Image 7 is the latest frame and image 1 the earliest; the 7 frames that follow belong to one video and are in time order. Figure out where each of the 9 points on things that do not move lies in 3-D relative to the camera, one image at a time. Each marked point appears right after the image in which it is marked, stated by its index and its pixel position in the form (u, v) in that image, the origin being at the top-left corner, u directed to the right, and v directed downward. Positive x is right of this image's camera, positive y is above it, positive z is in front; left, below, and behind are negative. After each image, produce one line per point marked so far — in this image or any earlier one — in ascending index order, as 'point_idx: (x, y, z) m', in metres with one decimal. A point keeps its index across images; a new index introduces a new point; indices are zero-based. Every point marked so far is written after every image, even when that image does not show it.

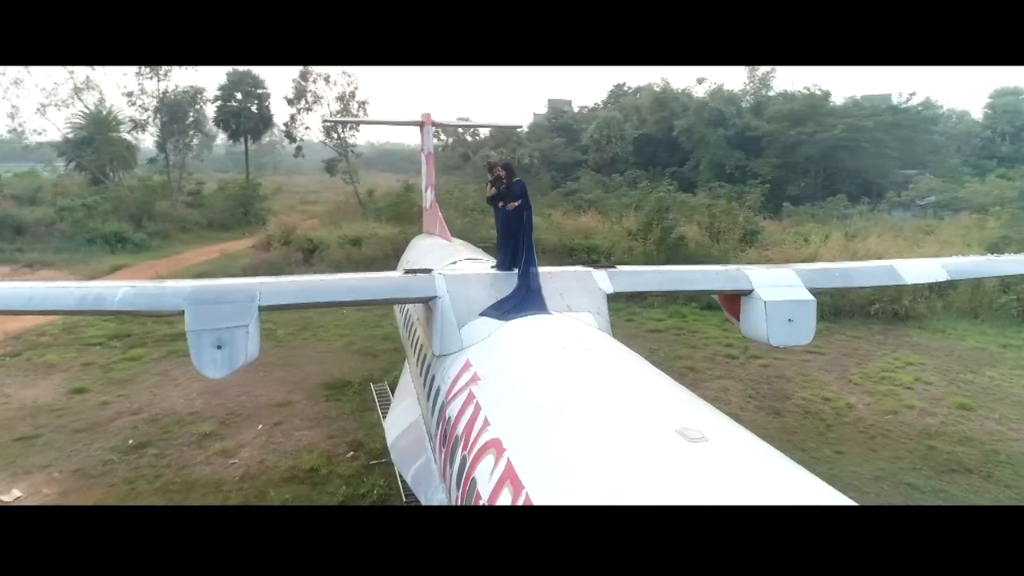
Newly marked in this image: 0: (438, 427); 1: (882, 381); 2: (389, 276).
0: (-0.7, -1.3, +6.7) m
1: (+7.5, -1.9, +14.4) m
2: (-1.4, +0.1, +8.2) m
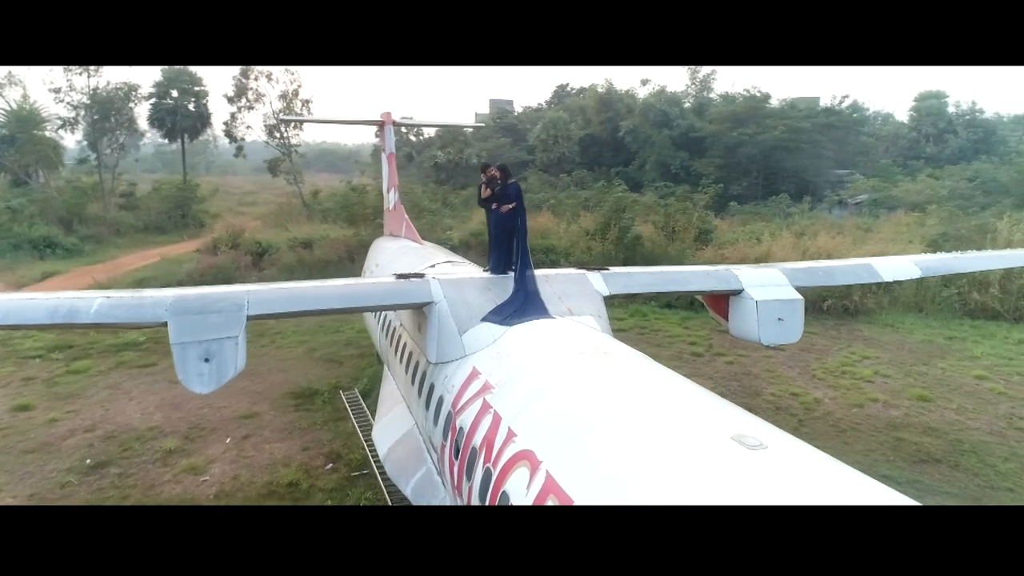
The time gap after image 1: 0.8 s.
0: (-0.6, -1.4, +6.5) m
1: (+6.9, -1.8, +14.9) m
2: (-1.4, +0.1, +7.9) m
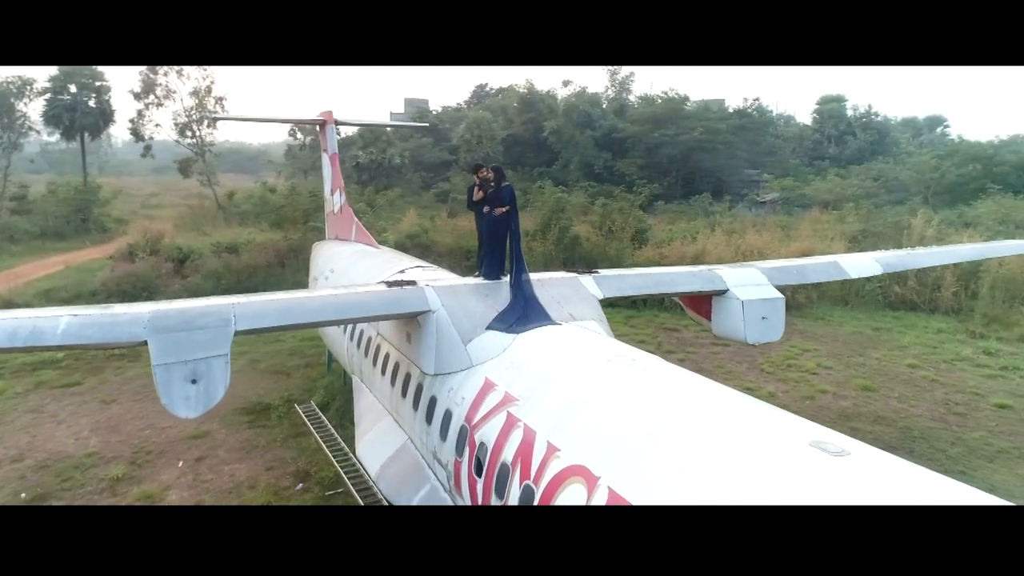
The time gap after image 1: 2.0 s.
0: (-0.4, -1.4, +6.2) m
1: (+6.0, -1.7, +15.4) m
2: (-1.4, 0.0, +7.5) m
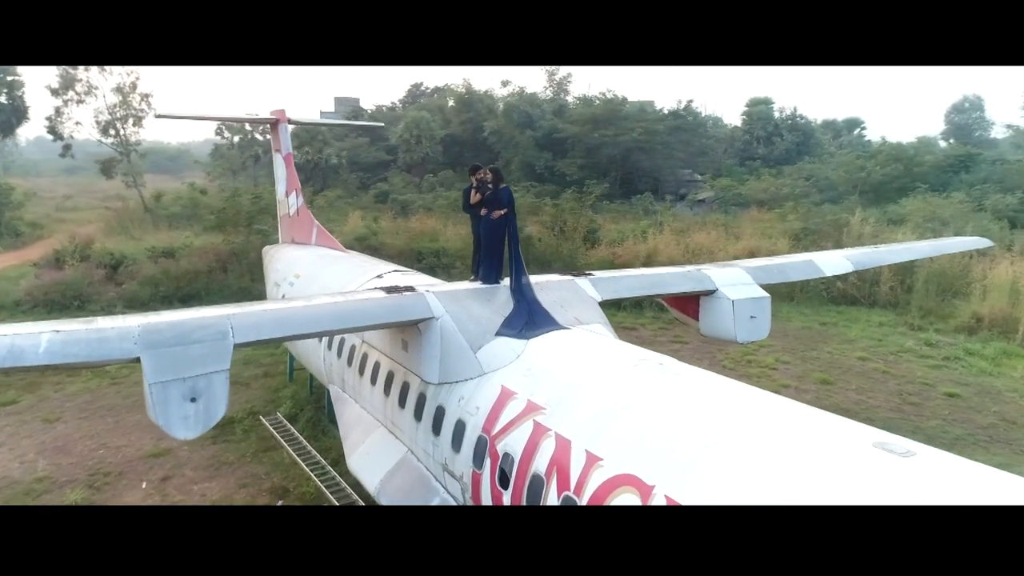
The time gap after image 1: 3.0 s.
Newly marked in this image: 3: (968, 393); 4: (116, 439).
0: (-0.3, -1.5, +6.0) m
1: (+5.3, -1.7, +15.8) m
2: (-1.4, -0.1, +7.1) m
3: (+8.8, -2.0, +13.8) m
4: (-6.3, -2.4, +11.4) m
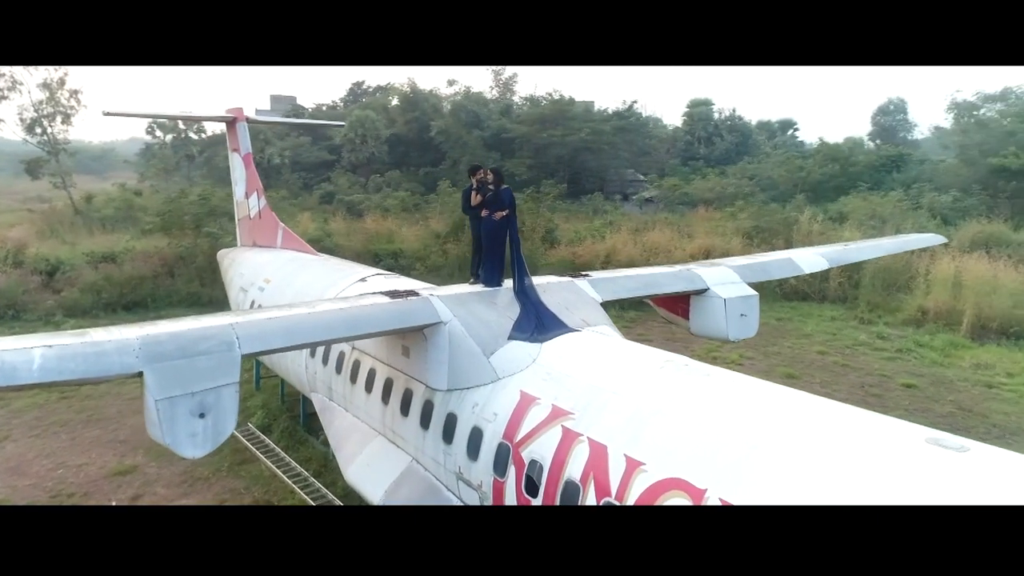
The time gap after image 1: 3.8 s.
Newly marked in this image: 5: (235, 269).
0: (-0.1, -1.5, +5.9) m
1: (+4.6, -1.6, +16.1) m
2: (-1.3, -0.1, +6.9) m
3: (+8.3, -1.9, +14.4) m
4: (-6.6, -2.5, +10.7) m
5: (-5.2, +0.4, +13.5) m
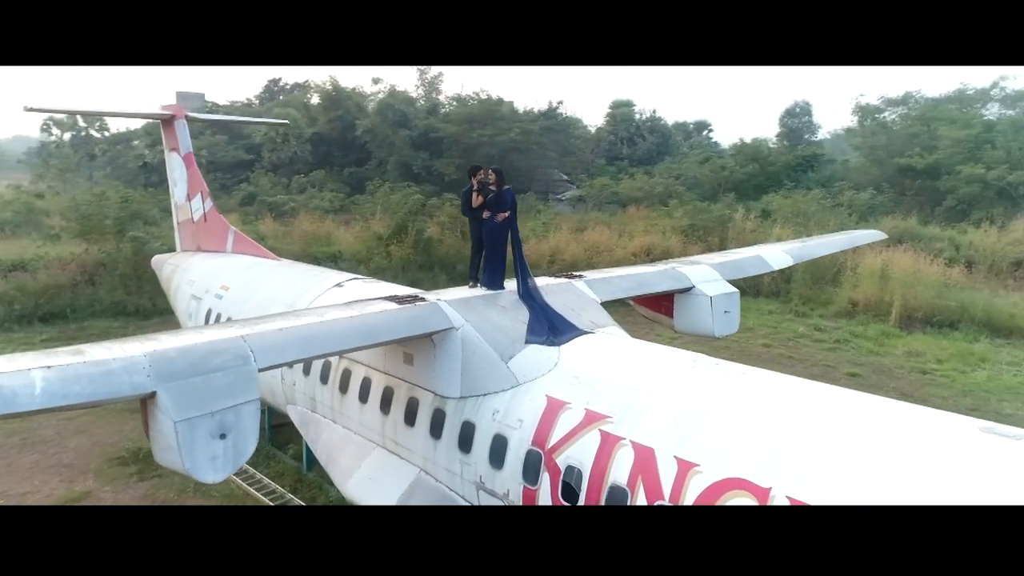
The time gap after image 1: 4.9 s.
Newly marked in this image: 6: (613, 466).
0: (+0.2, -1.6, +5.7) m
1: (+3.6, -1.6, +16.4) m
2: (-1.2, -0.2, +6.6) m
3: (+7.5, -1.8, +15.2) m
4: (-6.8, -2.7, +9.8) m
5: (-5.8, +0.2, +12.7) m
6: (+0.7, -1.3, +5.3) m
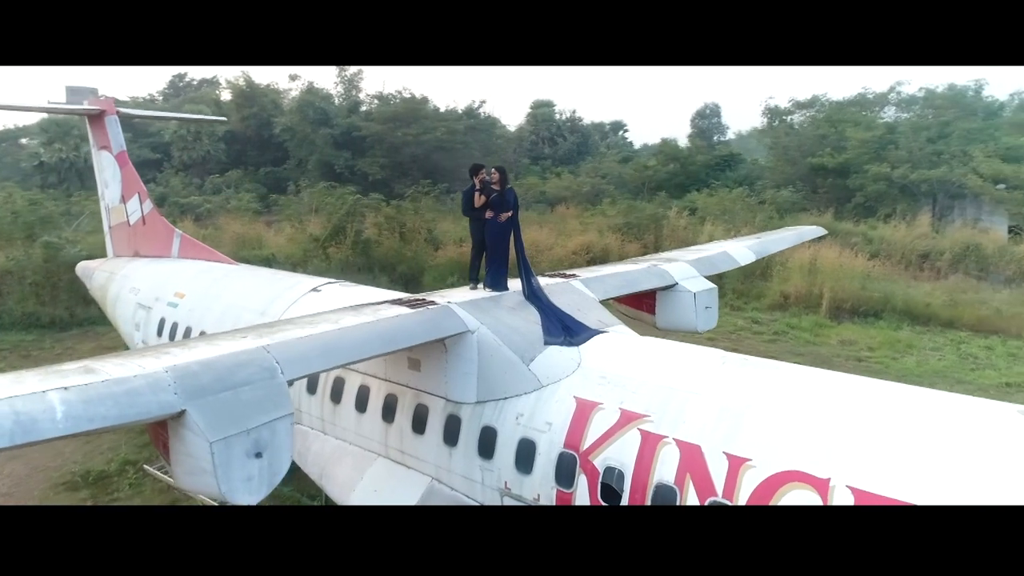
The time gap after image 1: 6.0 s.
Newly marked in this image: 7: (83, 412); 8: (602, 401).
0: (+0.5, -1.6, +5.6) m
1: (+2.6, -1.5, +16.7) m
2: (-1.0, -0.2, +6.3) m
3: (+6.6, -1.6, +15.9) m
4: (-6.9, -2.9, +8.8) m
5: (-6.4, +0.1, +11.8) m
6: (+1.1, -1.3, +5.2) m
7: (-2.5, -0.7, +4.1) m
8: (+0.7, -0.9, +5.8) m
